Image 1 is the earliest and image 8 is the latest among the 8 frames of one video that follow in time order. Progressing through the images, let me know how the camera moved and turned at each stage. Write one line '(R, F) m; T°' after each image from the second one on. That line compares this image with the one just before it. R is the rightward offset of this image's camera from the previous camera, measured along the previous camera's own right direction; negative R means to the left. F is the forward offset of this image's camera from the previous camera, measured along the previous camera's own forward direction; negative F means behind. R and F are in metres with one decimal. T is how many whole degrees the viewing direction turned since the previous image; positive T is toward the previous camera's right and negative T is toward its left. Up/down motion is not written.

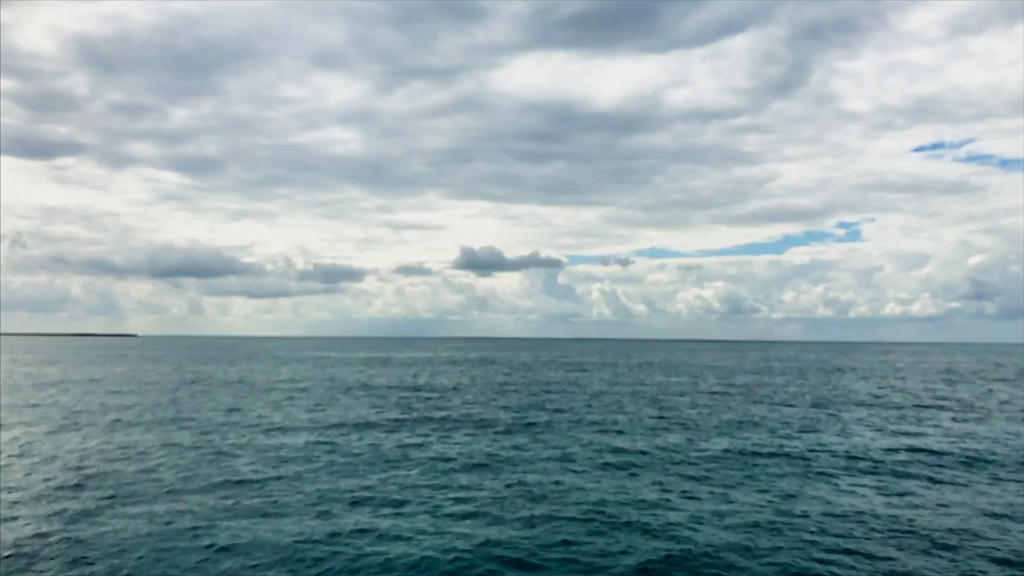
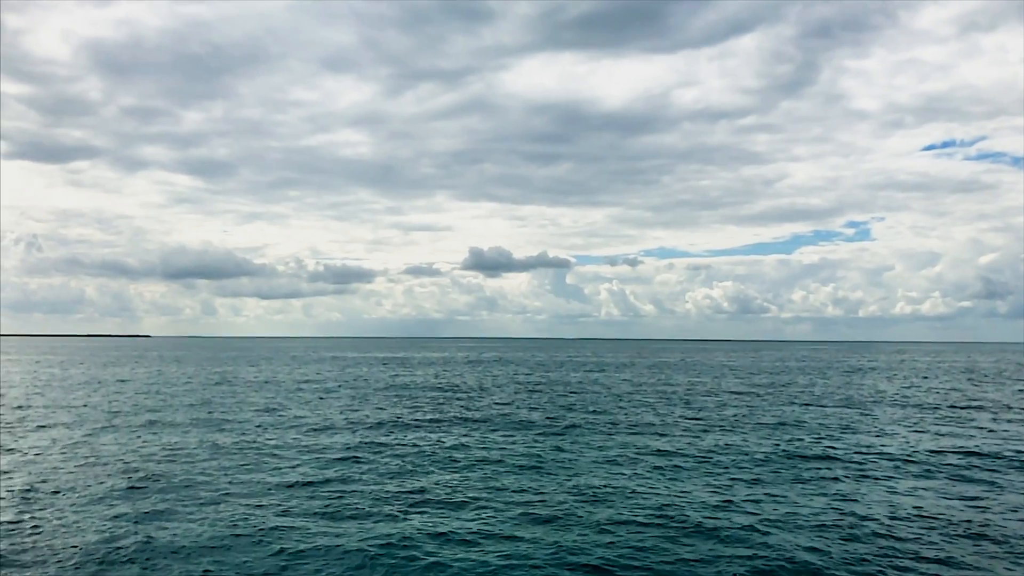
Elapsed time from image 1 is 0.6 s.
(-2.2, -2.8) m; -1°
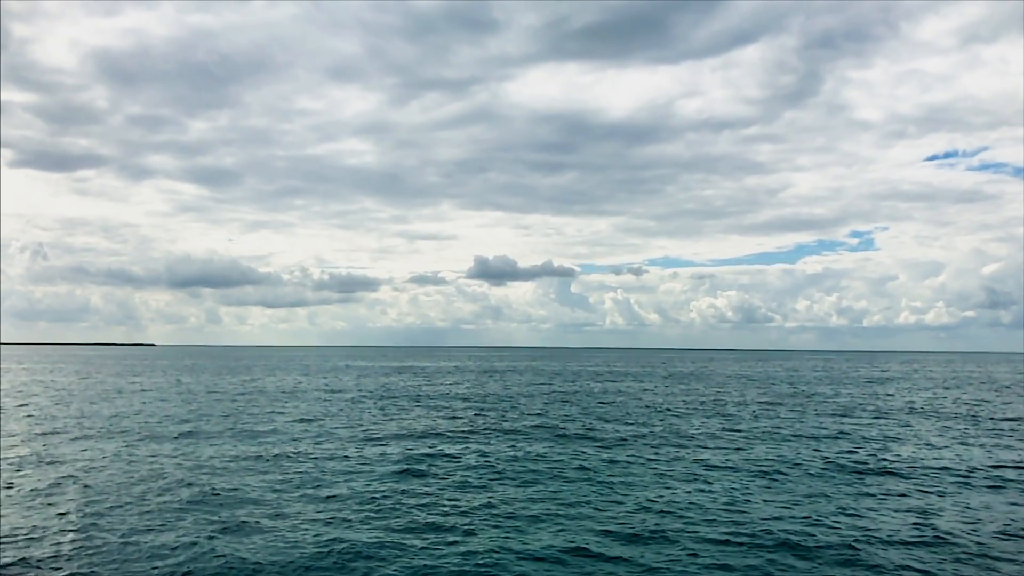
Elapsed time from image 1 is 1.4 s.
(-3.1, -1.3) m; 0°
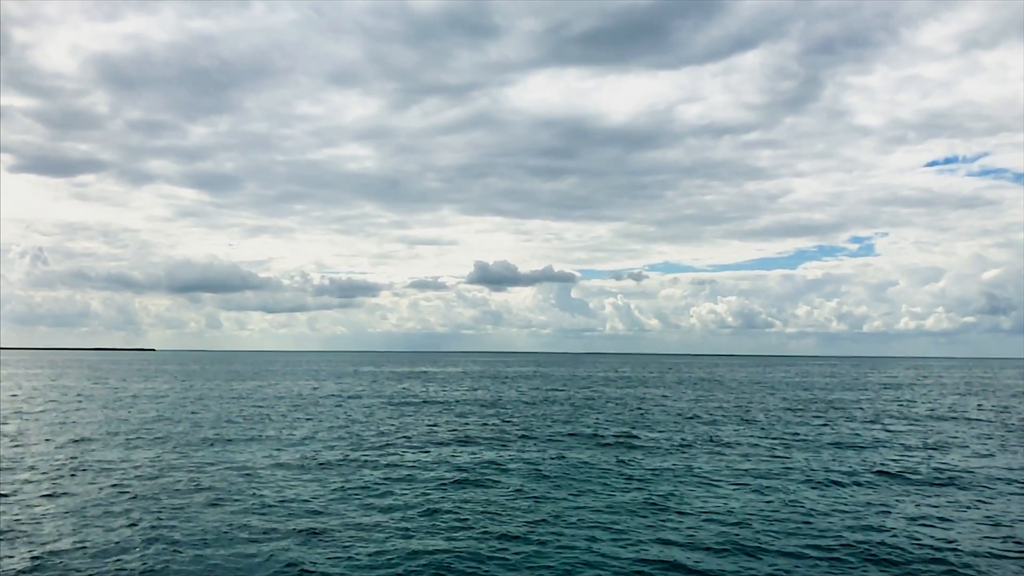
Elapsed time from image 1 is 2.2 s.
(-2.7, +0.5) m; 0°
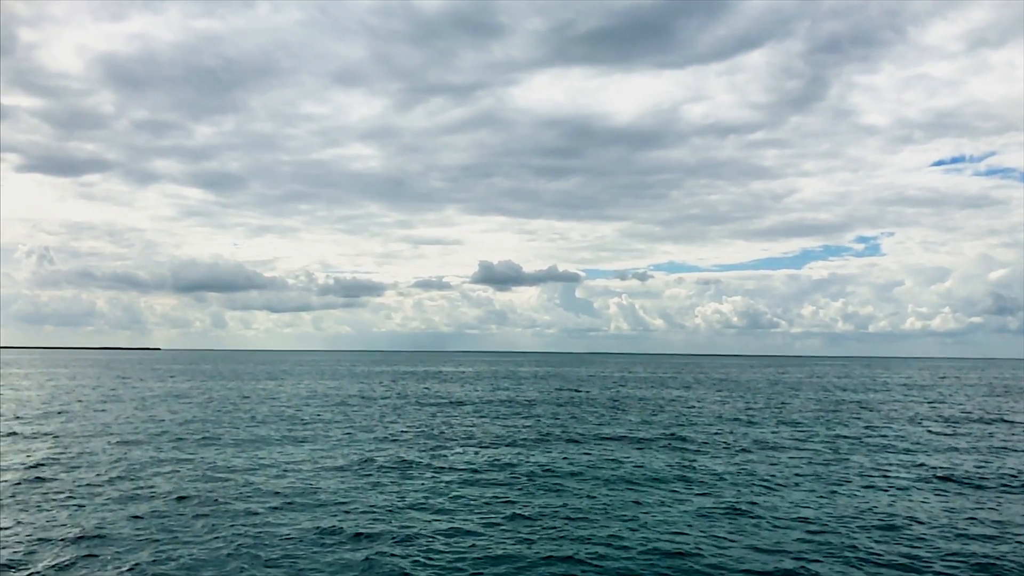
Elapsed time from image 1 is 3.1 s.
(-2.3, +0.6) m; 0°
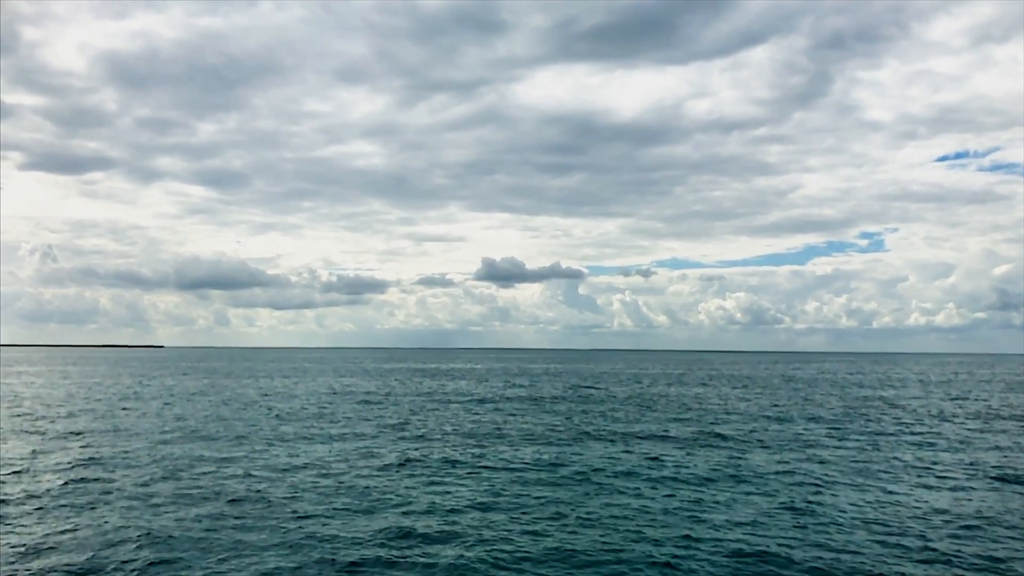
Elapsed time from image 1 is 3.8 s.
(-2.2, +0.5) m; 0°
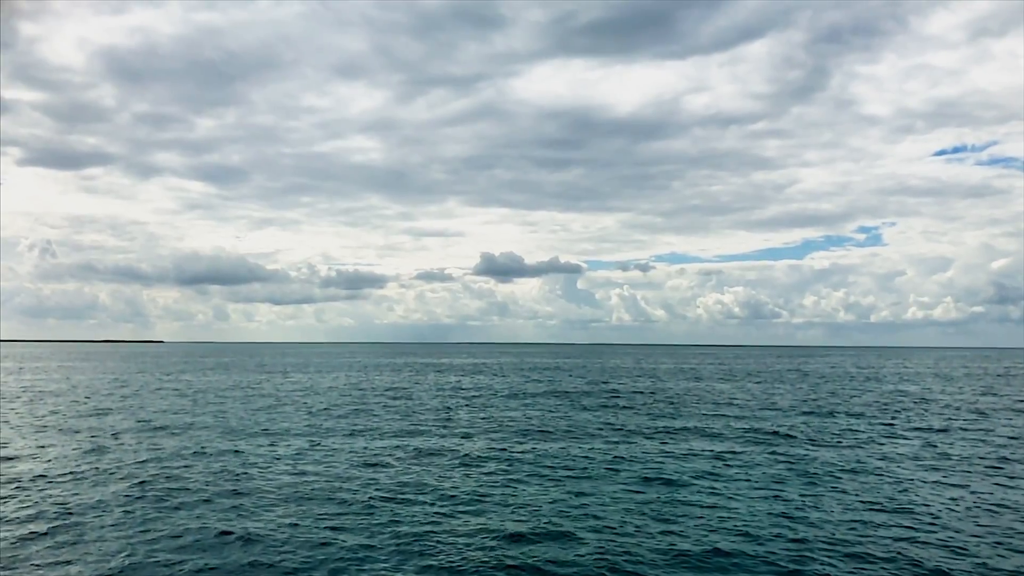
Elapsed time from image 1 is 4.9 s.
(+1.8, -1.6) m; 0°
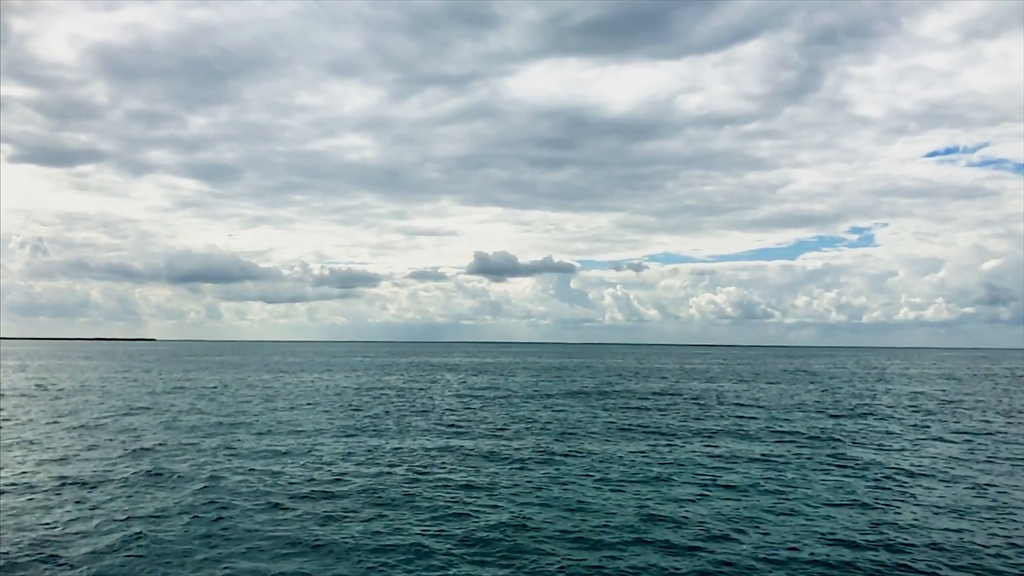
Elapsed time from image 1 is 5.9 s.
(+4.3, -0.4) m; 0°
